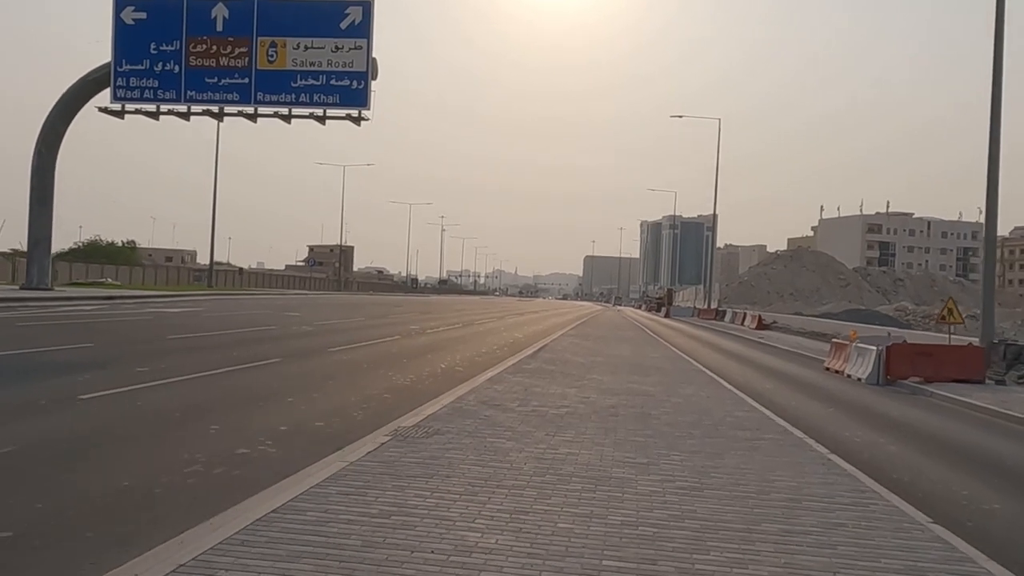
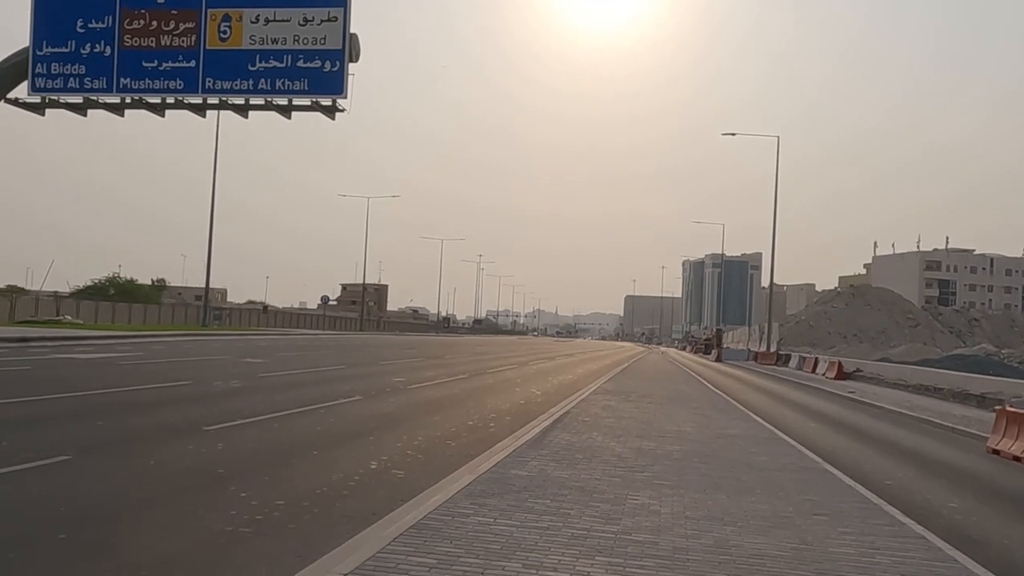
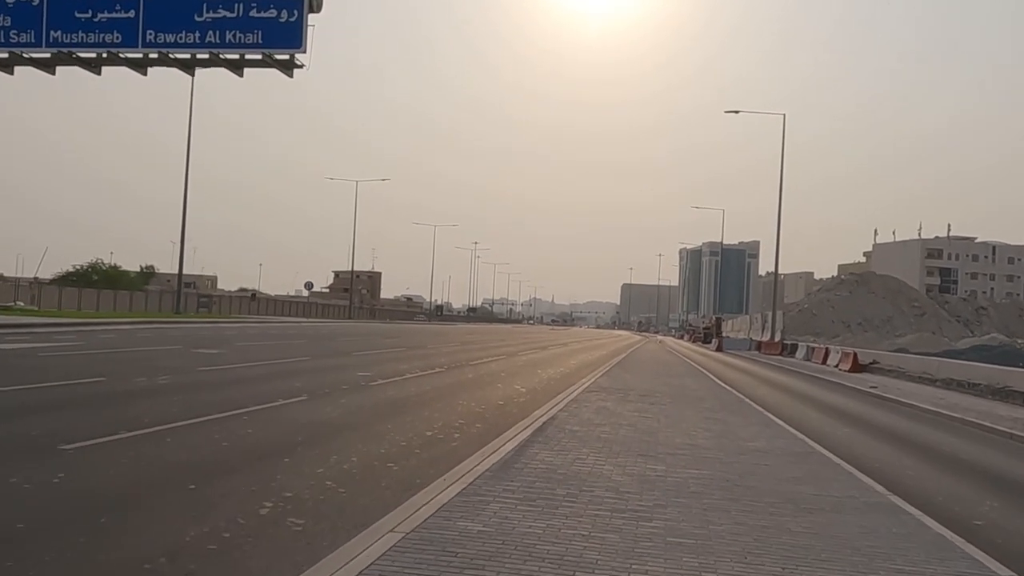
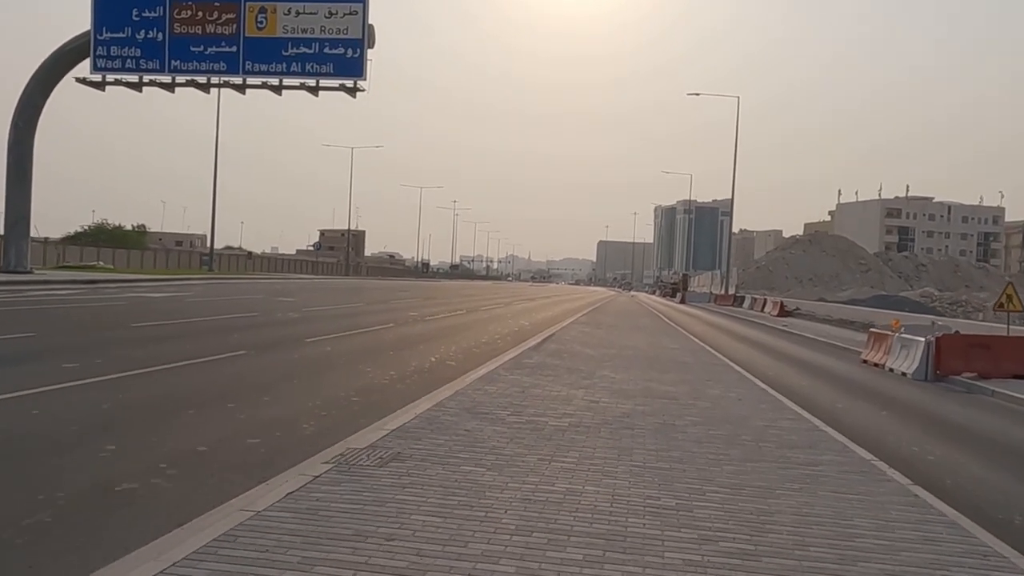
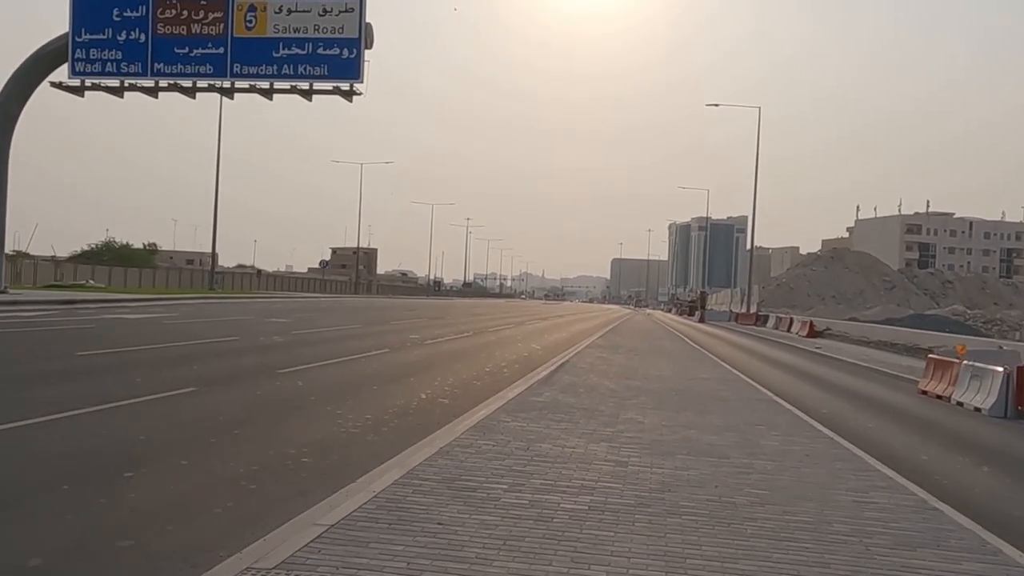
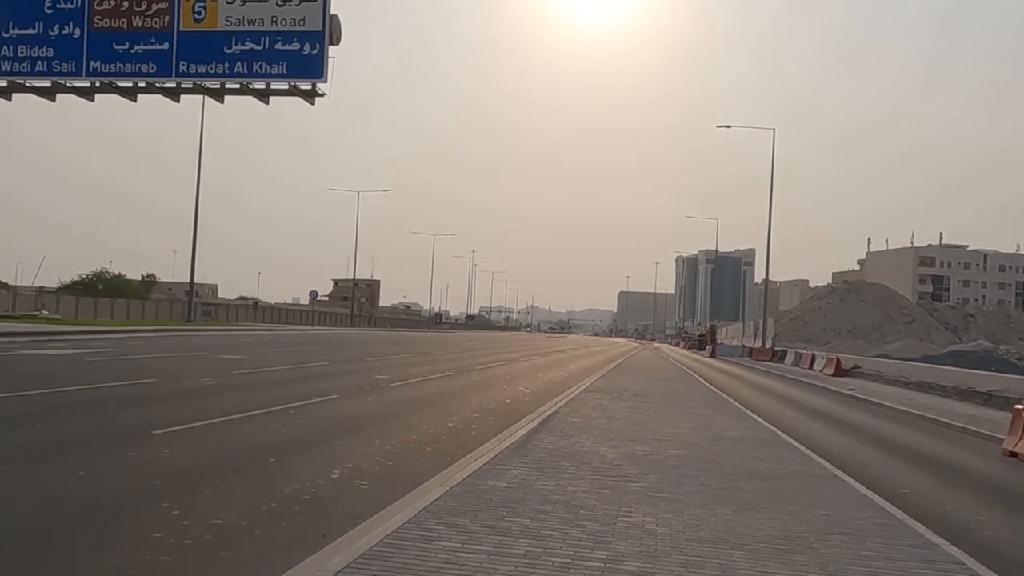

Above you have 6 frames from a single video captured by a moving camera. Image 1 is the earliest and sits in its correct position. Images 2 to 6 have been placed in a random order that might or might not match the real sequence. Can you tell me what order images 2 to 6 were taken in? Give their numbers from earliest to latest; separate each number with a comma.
4, 5, 2, 6, 3
